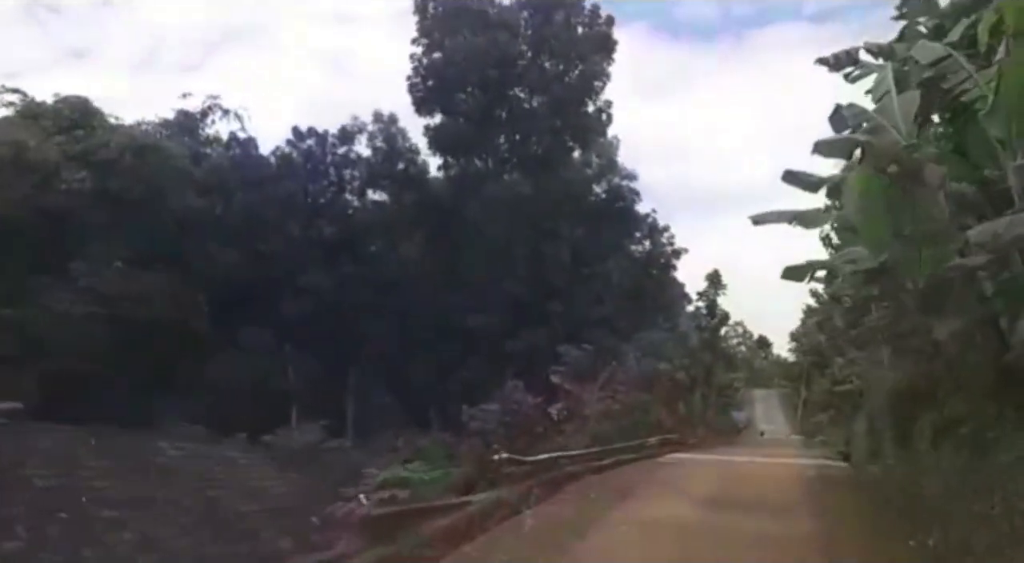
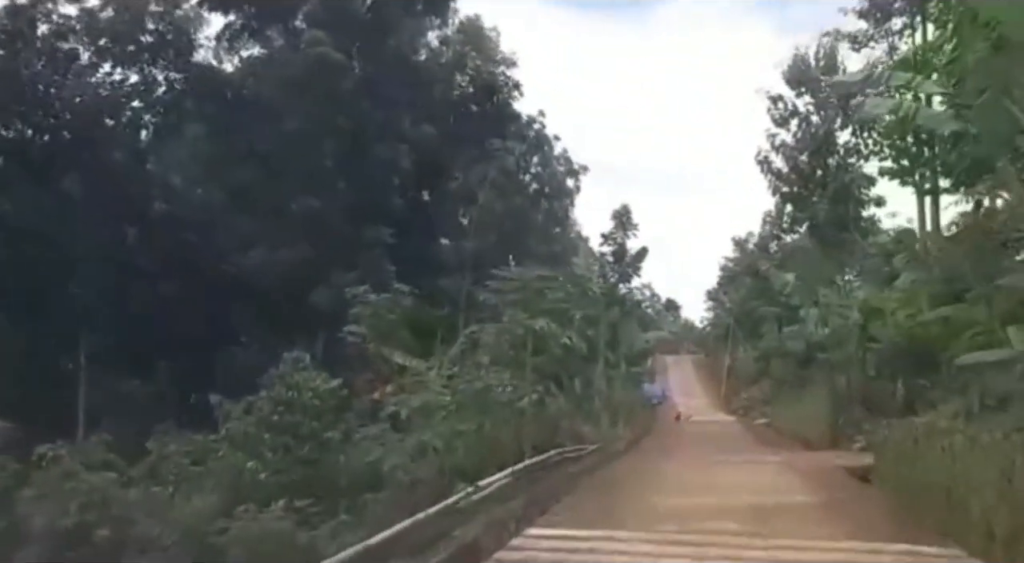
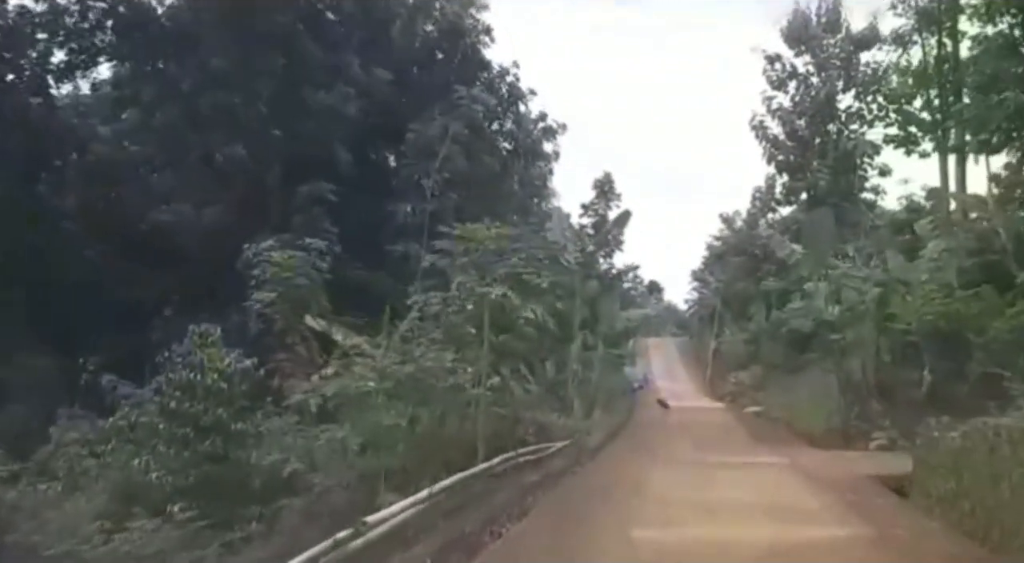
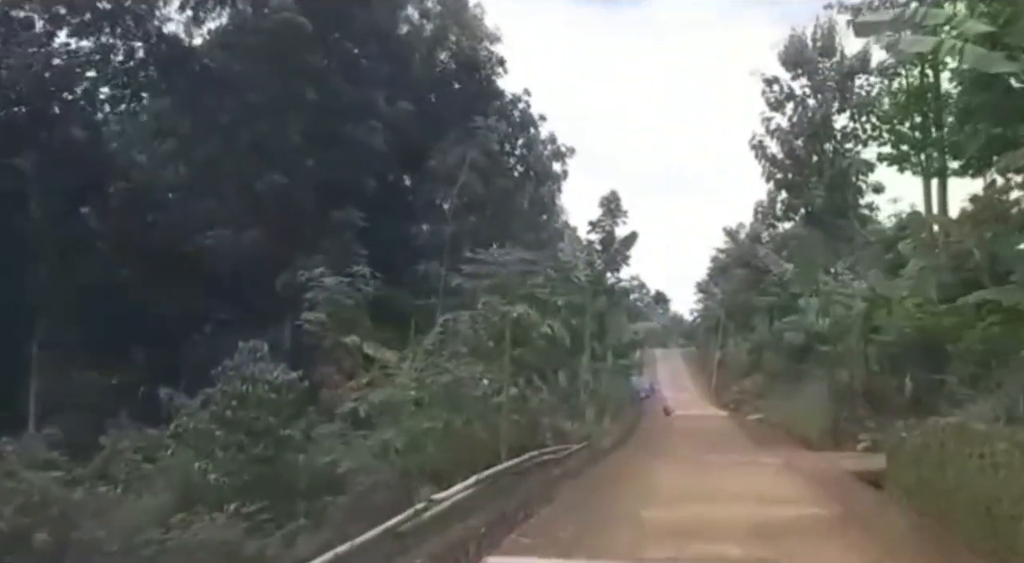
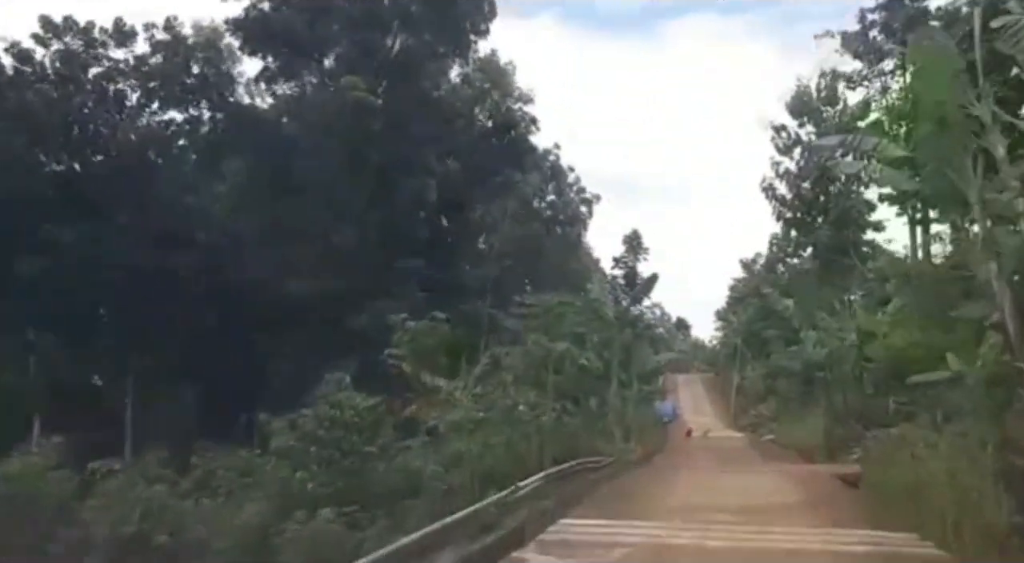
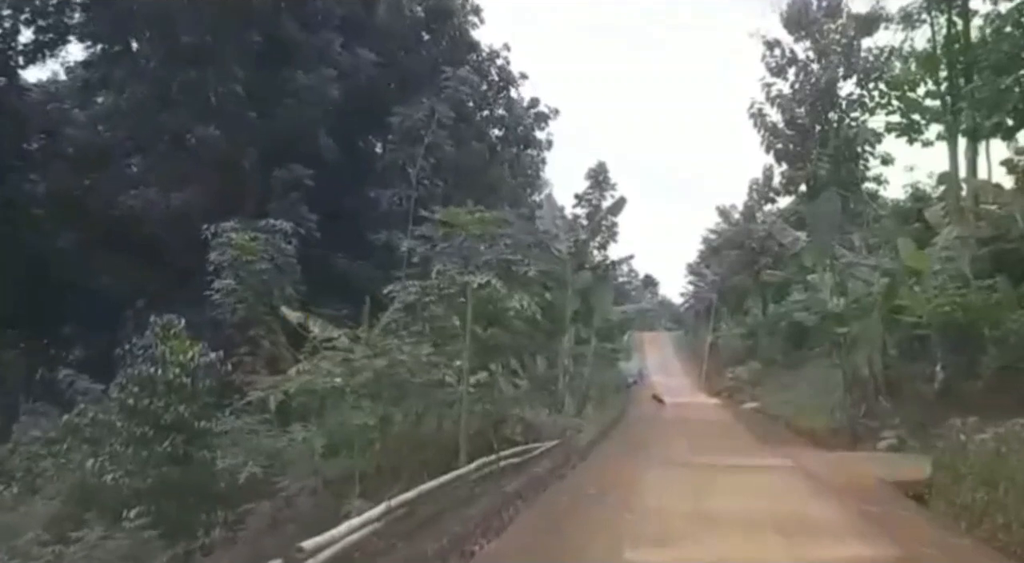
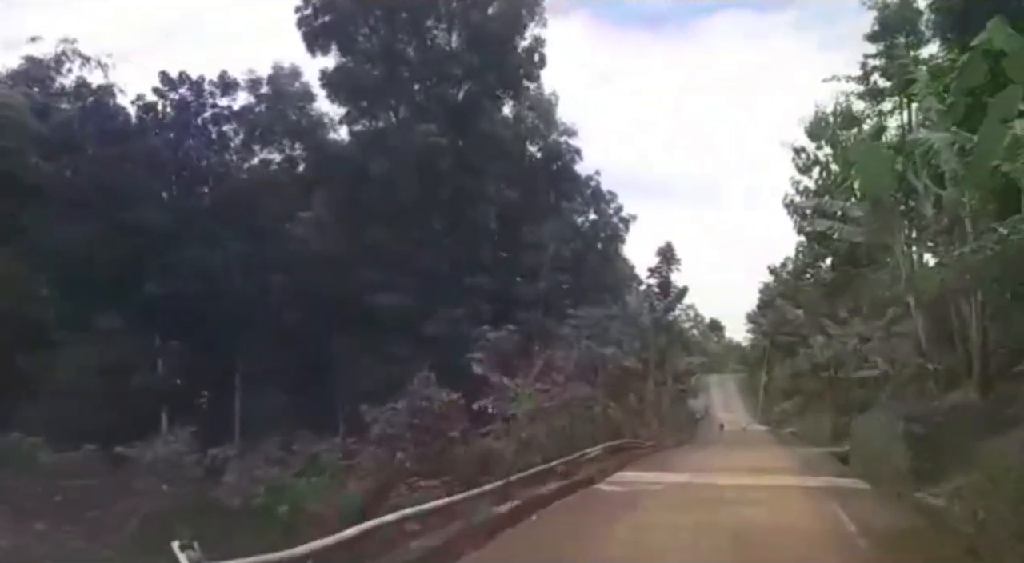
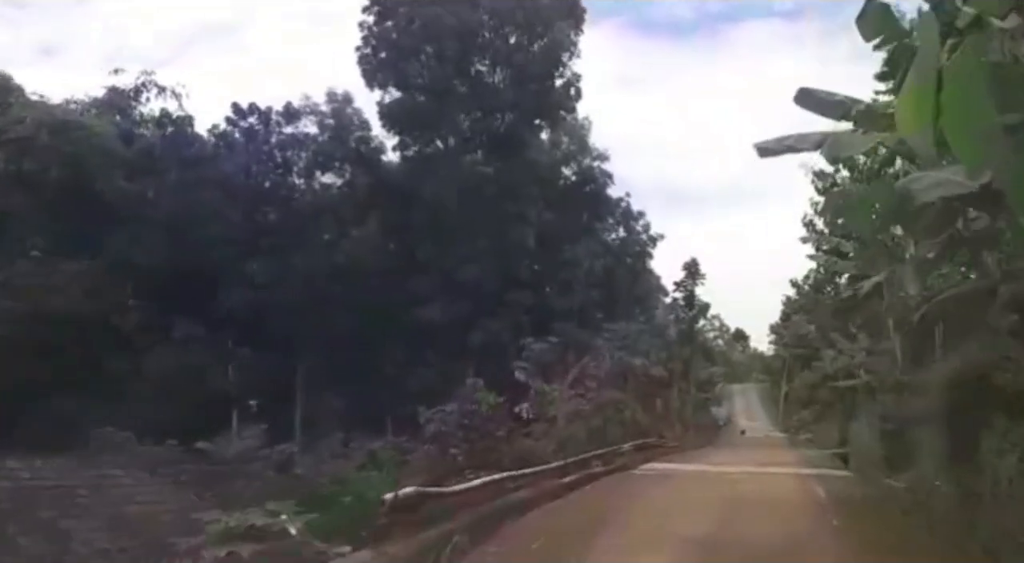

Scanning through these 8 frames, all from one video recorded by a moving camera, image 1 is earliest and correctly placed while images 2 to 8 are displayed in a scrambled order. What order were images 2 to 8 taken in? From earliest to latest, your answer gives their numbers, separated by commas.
8, 7, 5, 2, 4, 3, 6
